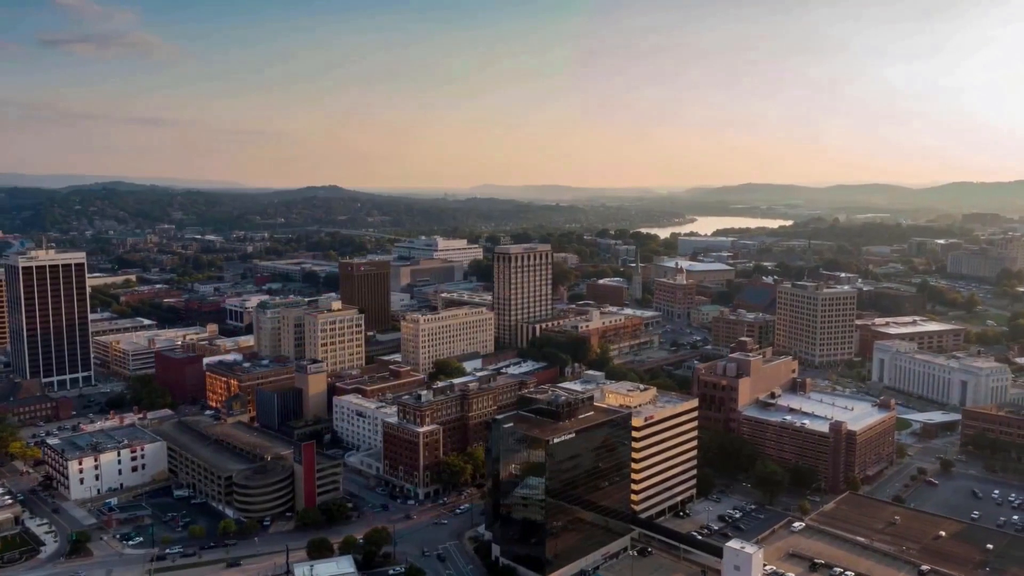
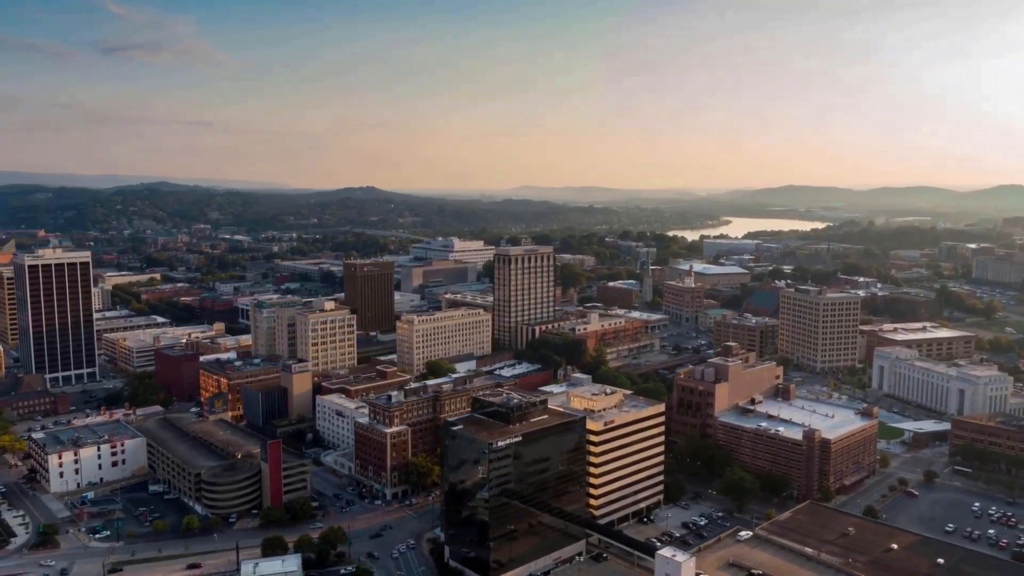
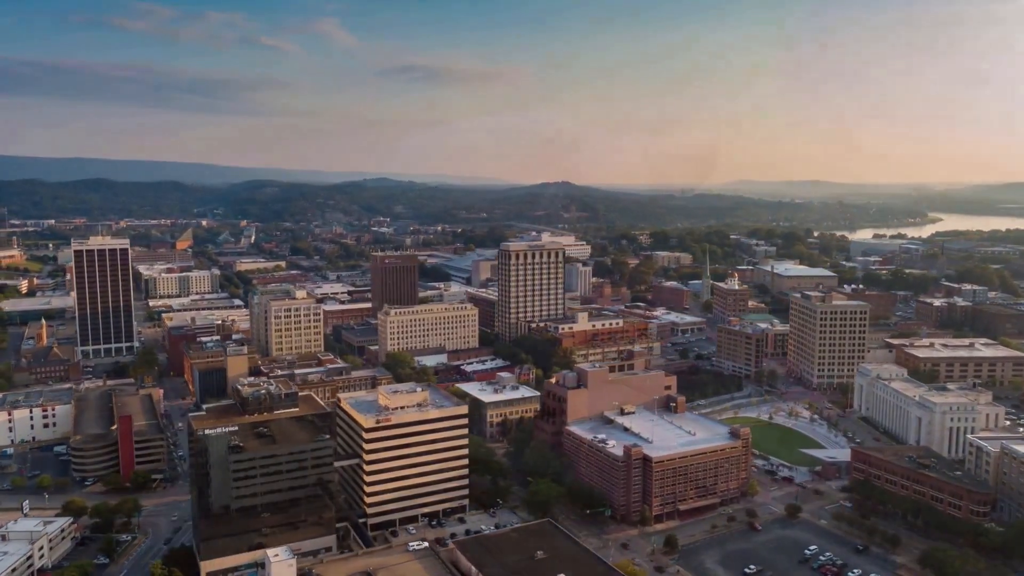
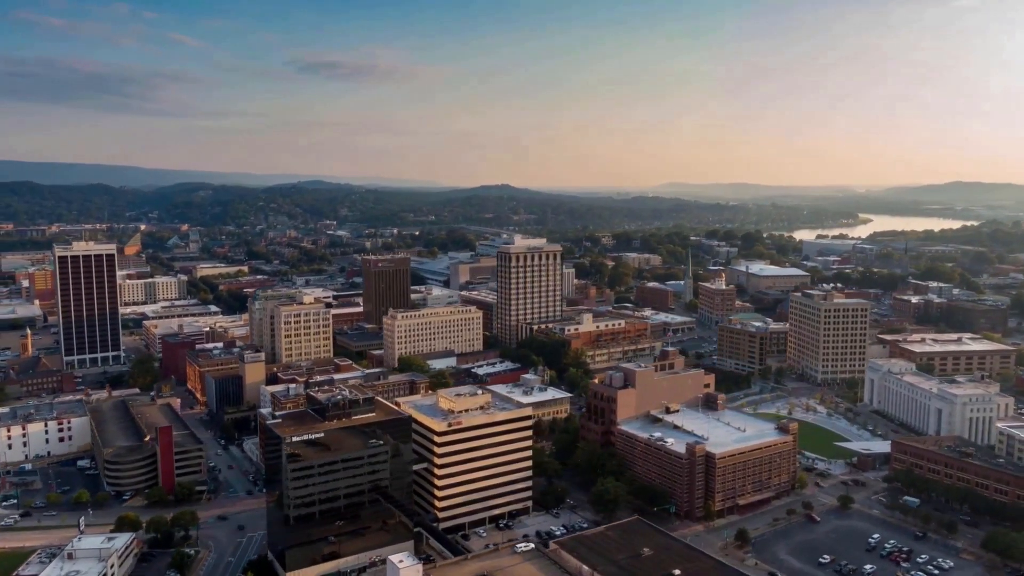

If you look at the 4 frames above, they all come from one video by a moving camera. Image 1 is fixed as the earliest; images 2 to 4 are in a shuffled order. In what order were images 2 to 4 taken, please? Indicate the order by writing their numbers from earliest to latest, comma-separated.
2, 4, 3
